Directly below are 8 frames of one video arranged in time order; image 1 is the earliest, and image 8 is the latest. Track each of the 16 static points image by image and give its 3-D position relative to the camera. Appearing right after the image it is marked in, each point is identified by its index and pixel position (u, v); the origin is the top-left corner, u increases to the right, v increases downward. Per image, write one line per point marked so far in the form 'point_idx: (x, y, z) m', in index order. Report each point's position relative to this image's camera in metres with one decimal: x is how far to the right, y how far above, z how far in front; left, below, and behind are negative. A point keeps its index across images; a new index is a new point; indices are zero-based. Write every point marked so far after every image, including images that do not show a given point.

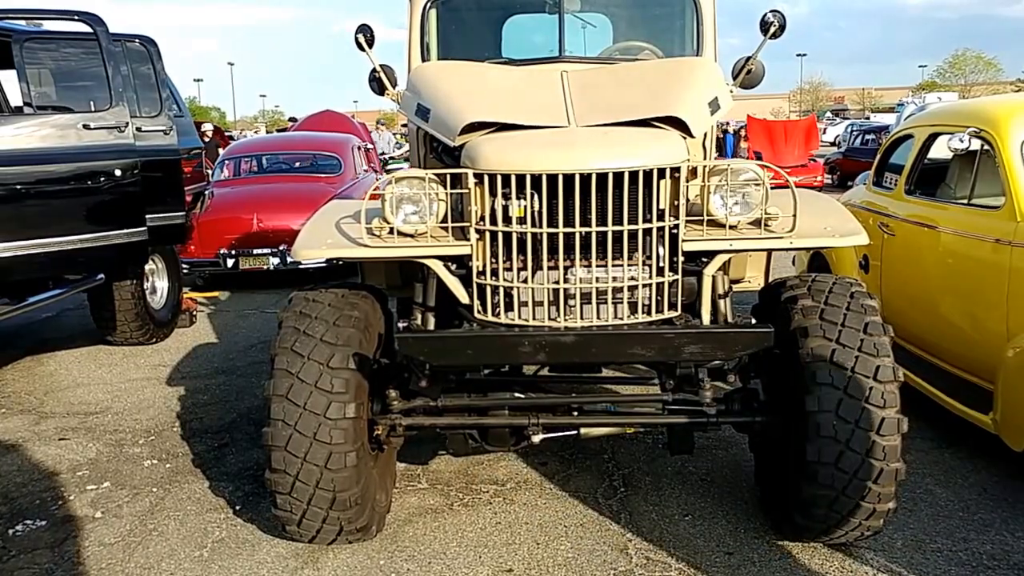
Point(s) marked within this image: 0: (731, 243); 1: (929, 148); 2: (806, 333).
0: (+0.7, +0.1, +3.2) m
1: (+2.3, +0.8, +5.5) m
2: (+1.0, -0.2, +3.3) m
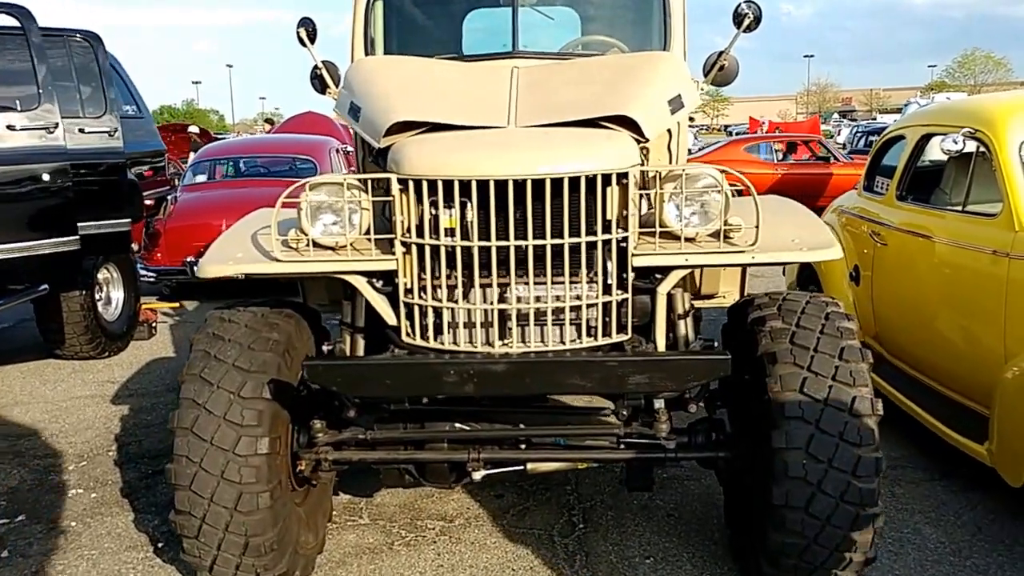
0: (+0.5, +0.1, +2.9) m
1: (+2.1, +0.7, +5.1) m
2: (+0.8, -0.2, +3.0) m
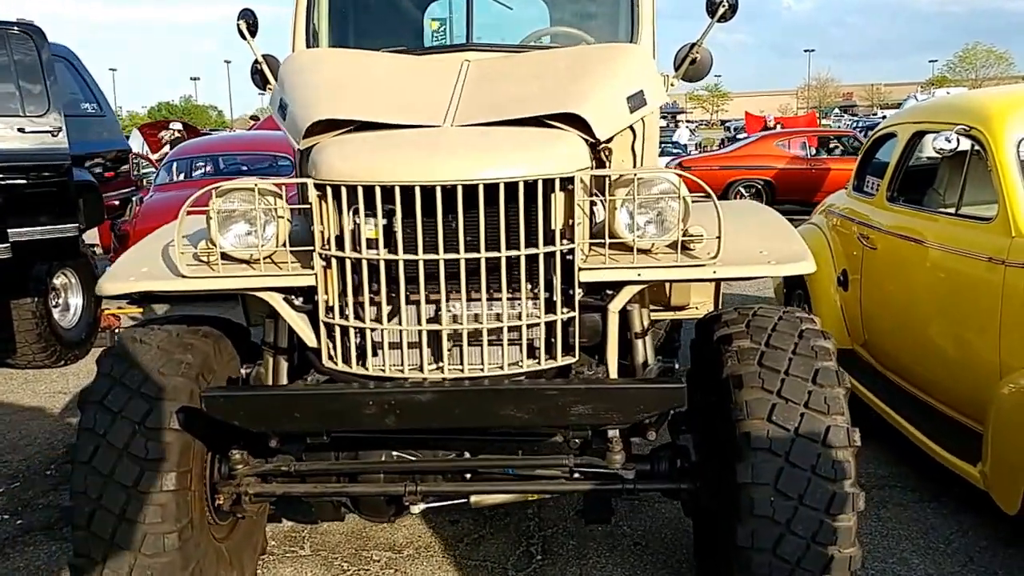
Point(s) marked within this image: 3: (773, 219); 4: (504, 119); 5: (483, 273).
0: (+0.3, 0.0, +2.6) m
1: (+1.9, +0.7, +4.8) m
2: (+0.6, -0.3, +2.7) m
3: (+0.8, +0.2, +3.0) m
4: (0.0, +0.5, +2.8) m
5: (-0.1, 0.0, +2.5) m
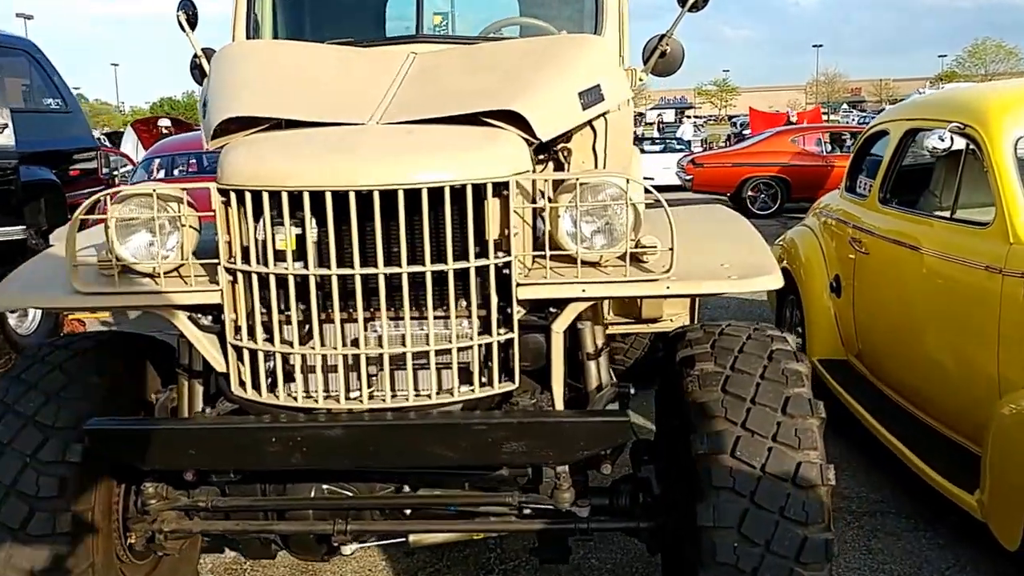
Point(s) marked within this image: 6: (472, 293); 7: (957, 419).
0: (+0.2, 0.0, +2.3) m
1: (+1.8, +0.6, +4.5) m
2: (+0.5, -0.3, +2.4) m
3: (+0.6, +0.2, +2.7) m
4: (-0.2, +0.5, +2.6) m
5: (-0.2, 0.0, +2.2) m
6: (-0.1, 0.0, +2.2) m
7: (+1.7, -0.5, +3.7) m
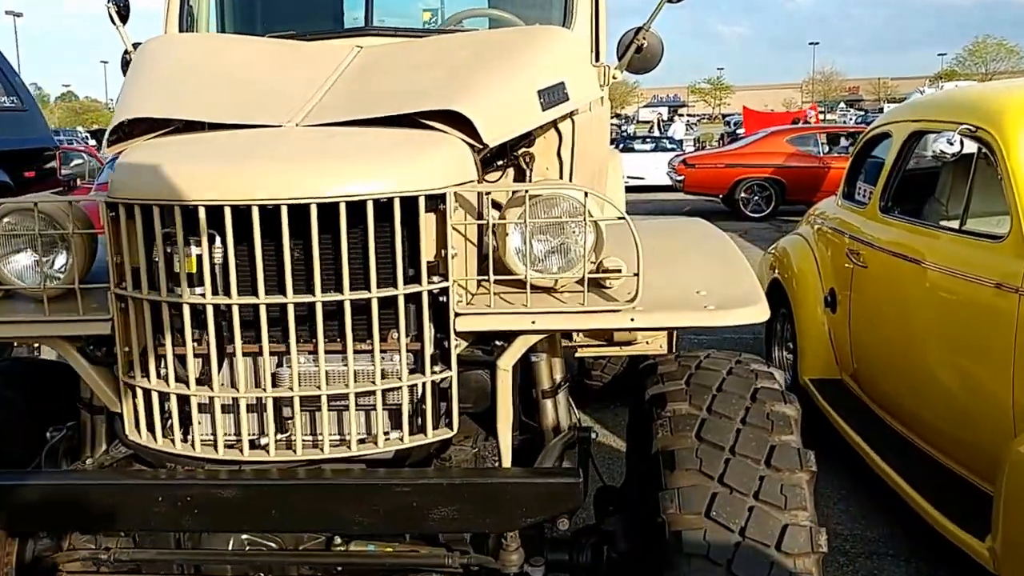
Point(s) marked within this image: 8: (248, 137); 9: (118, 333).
0: (0.0, -0.1, +1.9) m
1: (+1.7, +0.6, +4.1) m
2: (+0.3, -0.4, +2.0) m
3: (+0.5, +0.1, +2.3) m
4: (-0.3, +0.4, +2.2) m
5: (-0.4, -0.1, +1.9) m
6: (-0.2, -0.1, +1.9) m
7: (+1.6, -0.6, +3.4) m
8: (-0.5, +0.3, +2.0) m
9: (-0.8, -0.1, +2.0) m
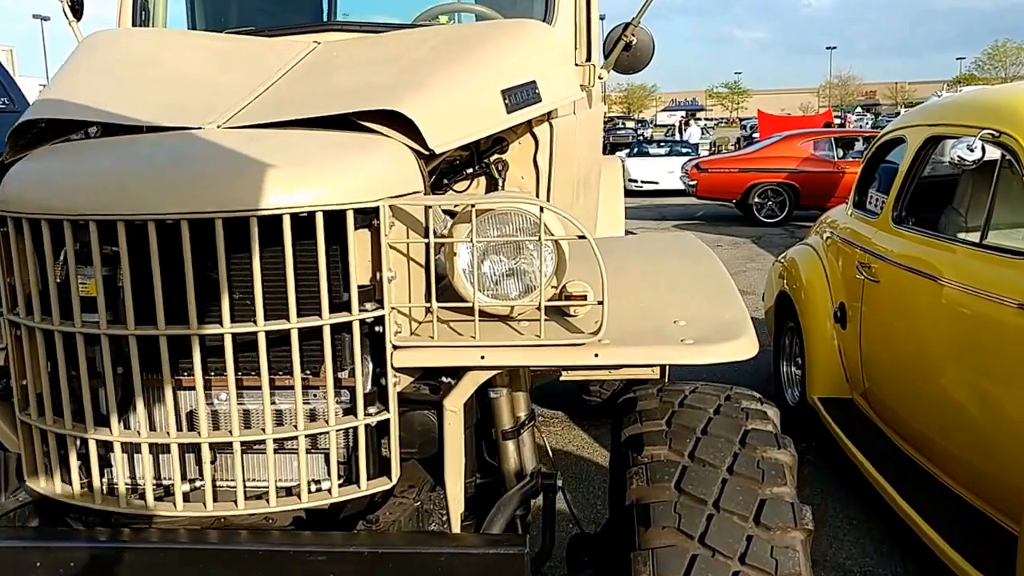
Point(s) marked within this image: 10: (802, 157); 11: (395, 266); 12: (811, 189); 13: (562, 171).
0: (0.0, -0.1, +1.7) m
1: (+1.6, +0.5, +3.8) m
2: (+0.2, -0.4, +1.8) m
3: (+0.4, 0.0, +2.1) m
4: (-0.4, +0.3, +2.0) m
5: (-0.5, -0.1, +1.6) m
6: (-0.3, -0.1, +1.6) m
7: (+1.5, -0.6, +3.1) m
8: (-0.6, +0.3, +1.8) m
9: (-0.9, -0.1, +1.8) m
10: (+3.5, +1.5, +11.8) m
11: (-0.2, 0.0, +1.7) m
12: (+3.6, +1.2, +11.7) m
13: (+0.1, +0.3, +2.7) m
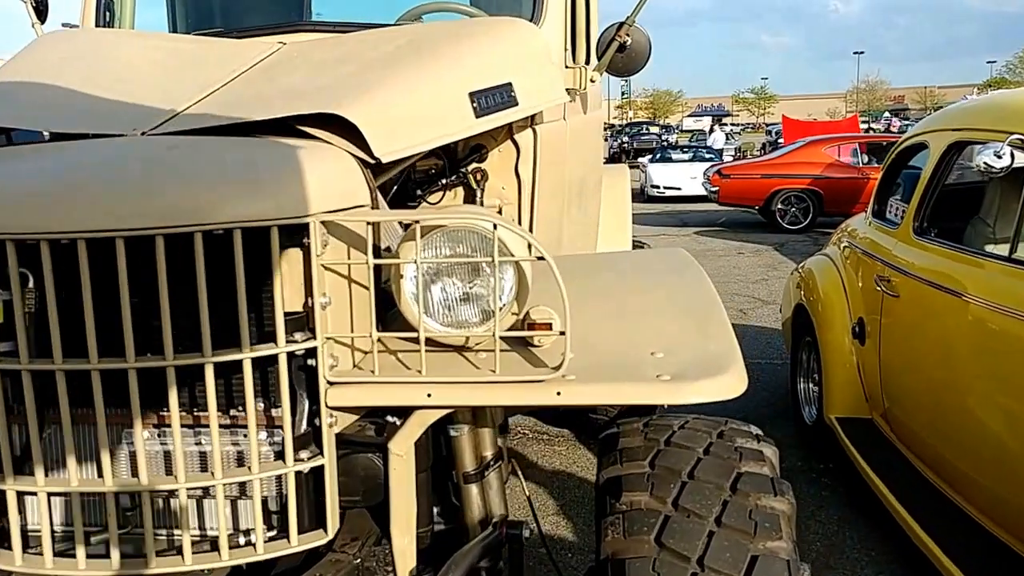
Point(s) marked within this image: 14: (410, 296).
0: (-0.1, -0.2, +1.5) m
1: (+1.6, +0.5, +3.6) m
2: (+0.2, -0.5, +1.5) m
3: (+0.4, 0.0, +1.8) m
4: (-0.5, +0.3, +1.8) m
5: (-0.5, -0.1, +1.4) m
6: (-0.4, -0.2, +1.4) m
7: (+1.5, -0.7, +2.9) m
8: (-0.7, +0.2, +1.6) m
9: (-1.0, -0.2, +1.6) m
10: (+3.7, +1.4, +11.5) m
11: (-0.3, 0.0, +1.5) m
12: (+3.7, +1.1, +11.5) m
13: (+0.1, +0.3, +2.5) m
14: (-0.2, 0.0, +1.5) m
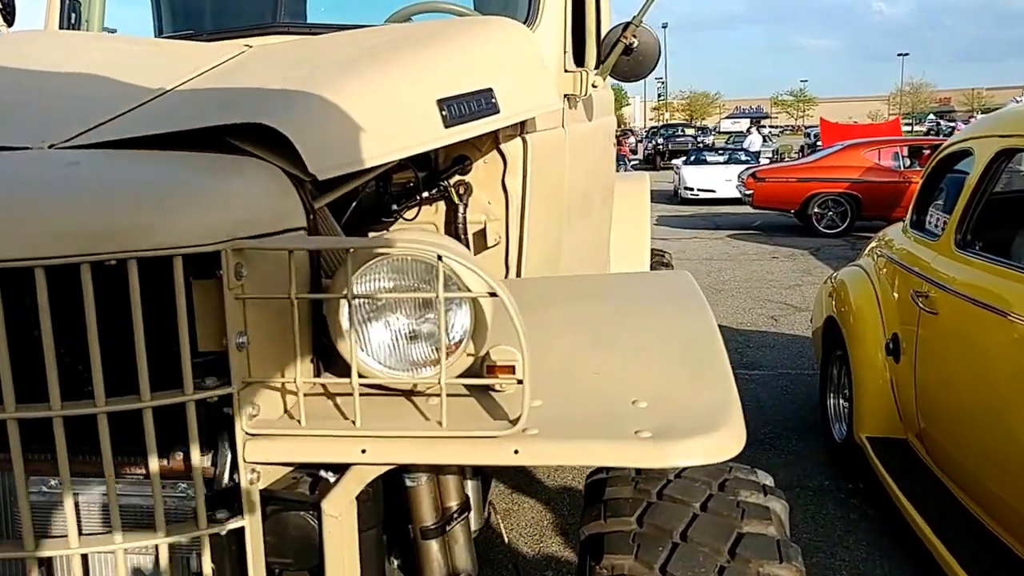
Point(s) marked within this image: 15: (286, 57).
0: (-0.2, -0.2, +1.2) m
1: (+1.6, +0.4, +3.3) m
2: (+0.1, -0.5, +1.3) m
3: (+0.3, 0.0, +1.6) m
4: (-0.5, +0.3, +1.6) m
5: (-0.6, -0.2, +1.2) m
6: (-0.4, -0.2, +1.2) m
7: (+1.4, -0.7, +2.6) m
8: (-0.8, +0.2, +1.4) m
9: (-1.0, -0.2, +1.4) m
10: (+4.0, +1.4, +11.1) m
11: (-0.3, -0.1, +1.3) m
12: (+4.0, +1.0, +11.1) m
13: (+0.1, +0.2, +2.3) m
14: (-0.2, -0.1, +1.3) m
15: (-0.4, +0.4, +1.9) m
